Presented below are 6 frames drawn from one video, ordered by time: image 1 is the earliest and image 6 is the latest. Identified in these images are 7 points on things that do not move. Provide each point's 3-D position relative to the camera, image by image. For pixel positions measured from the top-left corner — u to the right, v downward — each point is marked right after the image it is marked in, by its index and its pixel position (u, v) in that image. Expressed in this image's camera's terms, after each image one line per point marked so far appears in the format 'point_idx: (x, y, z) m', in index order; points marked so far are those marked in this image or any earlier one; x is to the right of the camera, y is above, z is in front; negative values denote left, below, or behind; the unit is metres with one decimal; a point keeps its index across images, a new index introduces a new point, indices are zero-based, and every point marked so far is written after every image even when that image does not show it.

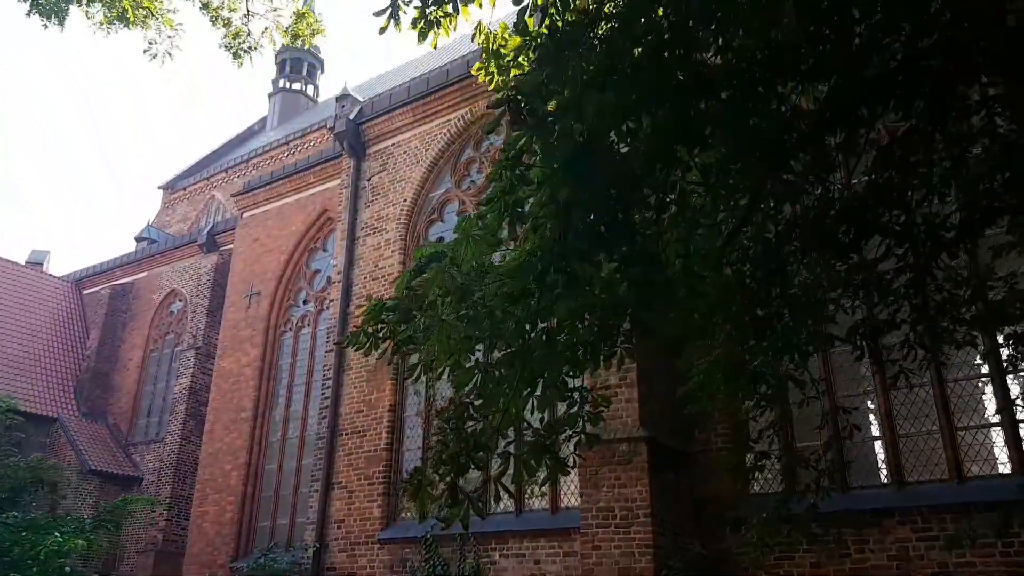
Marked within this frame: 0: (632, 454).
0: (+1.1, -1.6, +7.7) m
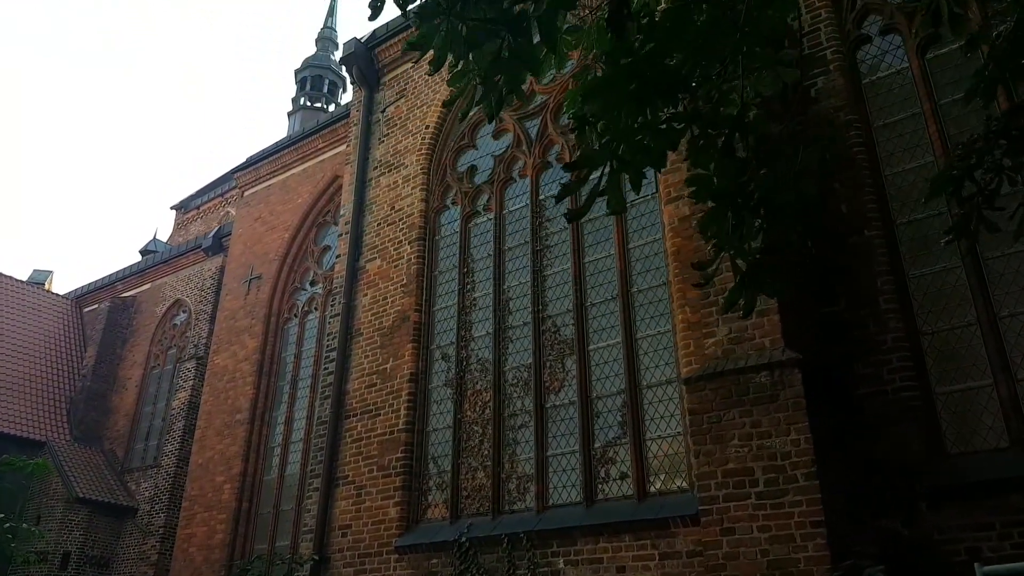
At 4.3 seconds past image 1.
0: (+1.6, -0.6, +5.0) m
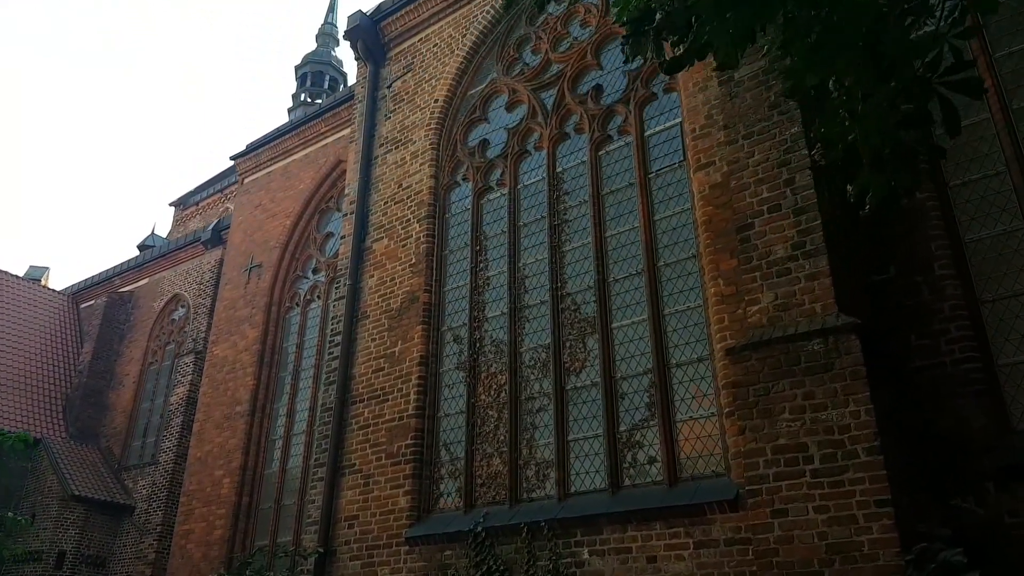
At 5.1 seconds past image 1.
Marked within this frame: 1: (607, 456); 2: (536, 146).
0: (+1.8, -0.4, +4.5) m
1: (+0.8, -1.3, +6.5) m
2: (+0.2, +1.4, +8.2) m
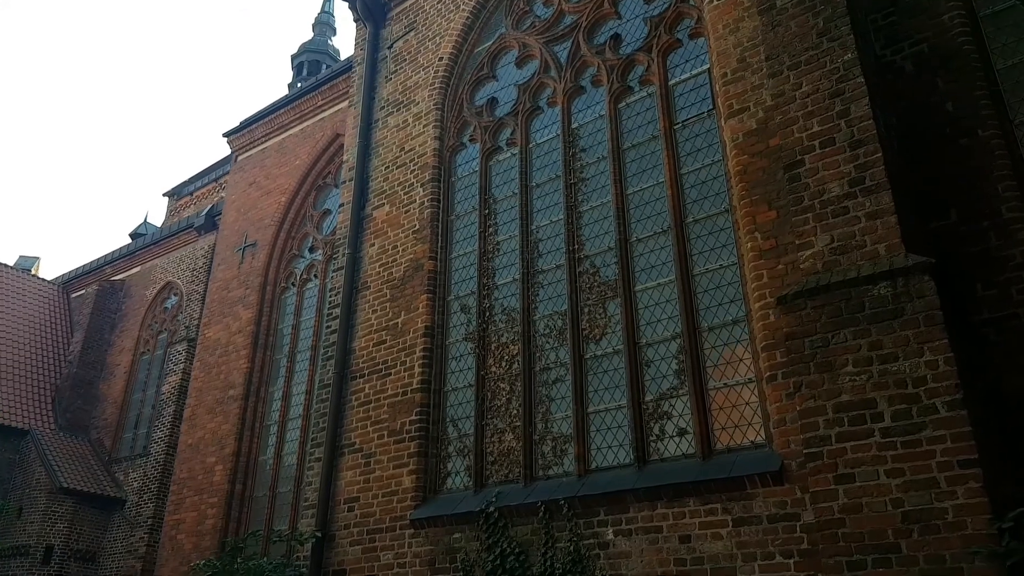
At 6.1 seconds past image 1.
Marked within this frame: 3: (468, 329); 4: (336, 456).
0: (+1.9, -0.1, +4.0) m
1: (+0.9, -1.0, +5.9) m
2: (+0.4, +1.8, +7.6) m
3: (-0.4, -0.4, +7.4) m
4: (-1.6, -1.6, +7.6) m
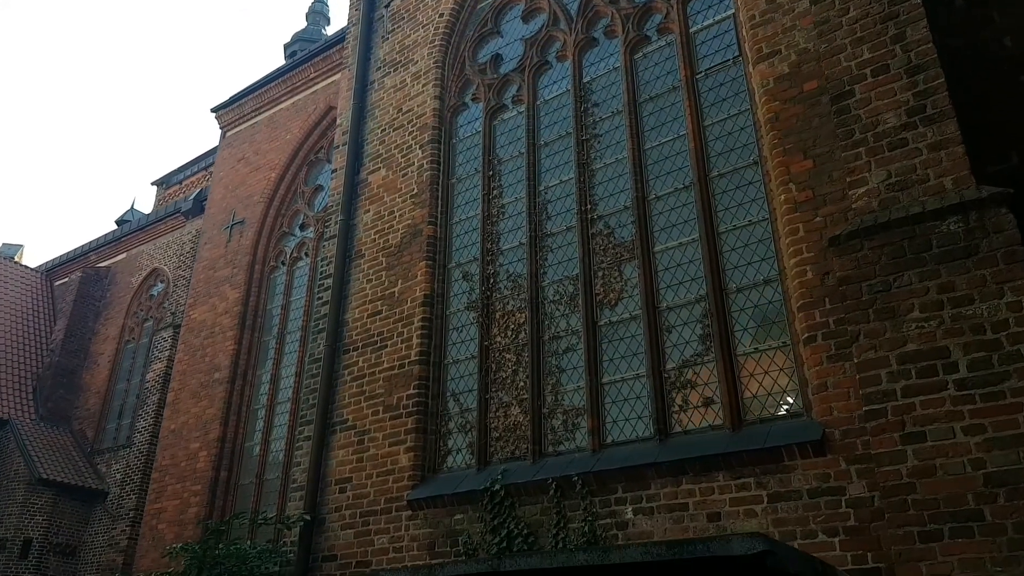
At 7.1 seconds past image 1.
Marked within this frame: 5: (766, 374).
0: (+2.0, +0.2, +3.5) m
1: (+0.9, -0.7, +5.4) m
2: (+0.4, +2.0, +7.1) m
3: (-0.4, -0.1, +6.8) m
4: (-1.6, -1.3, +7.0) m
5: (+1.6, -0.5, +5.0) m
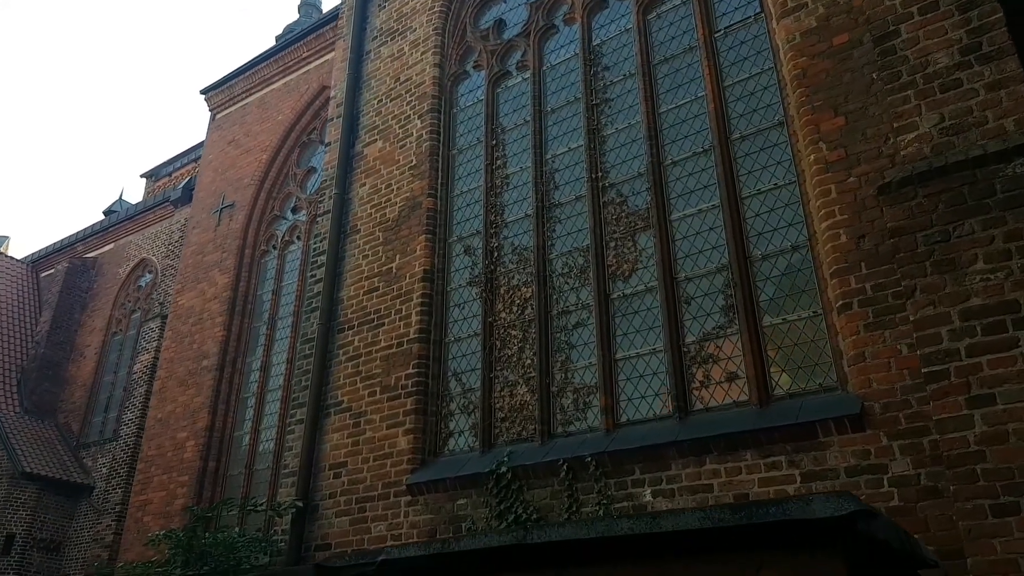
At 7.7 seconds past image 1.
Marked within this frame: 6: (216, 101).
0: (+2.1, +0.4, +3.1) m
1: (+1.0, -0.5, +5.0) m
2: (+0.5, +2.2, +6.8) m
3: (-0.3, +0.1, +6.5) m
4: (-1.6, -1.1, +6.7) m
5: (+1.6, -0.3, +4.6) m
6: (-4.9, +3.1, +13.5) m
